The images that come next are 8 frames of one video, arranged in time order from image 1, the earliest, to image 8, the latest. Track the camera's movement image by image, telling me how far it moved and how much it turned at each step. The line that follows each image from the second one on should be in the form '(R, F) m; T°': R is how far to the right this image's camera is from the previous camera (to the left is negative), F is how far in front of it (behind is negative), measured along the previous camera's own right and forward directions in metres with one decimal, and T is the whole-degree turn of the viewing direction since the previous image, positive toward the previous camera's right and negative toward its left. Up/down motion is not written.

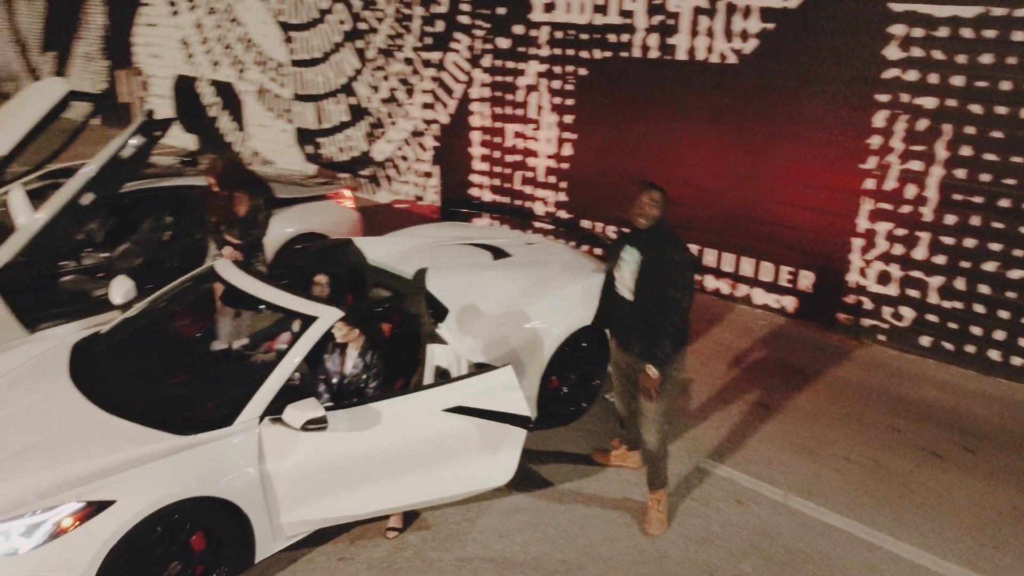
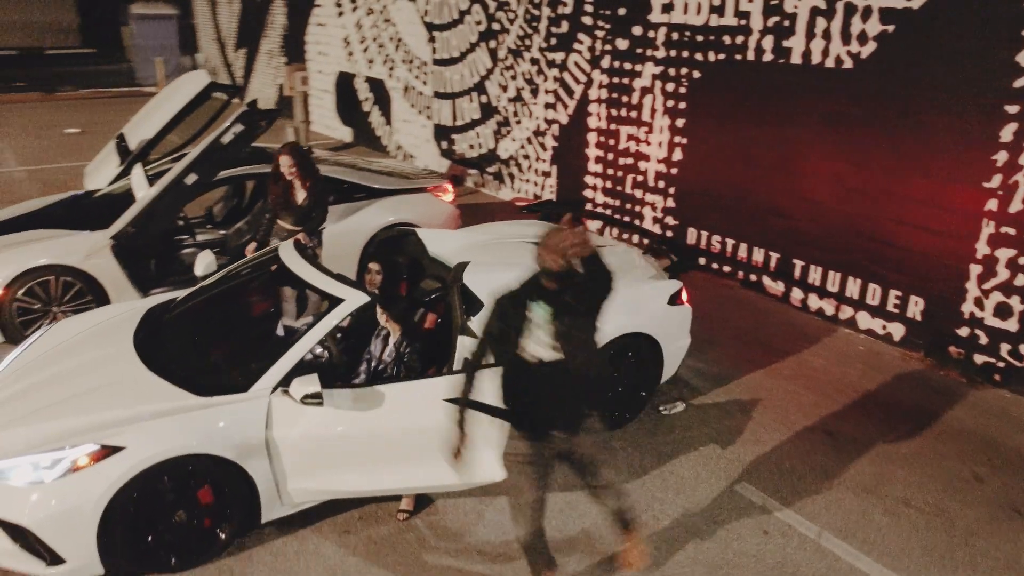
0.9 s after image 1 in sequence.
(+0.8, +0.1) m; -13°
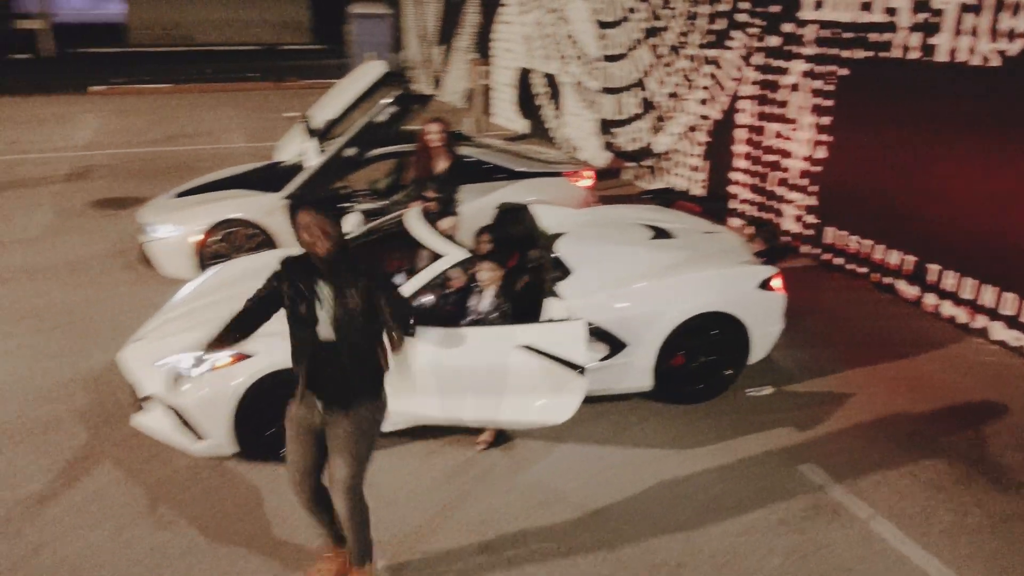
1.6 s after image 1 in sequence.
(+0.7, -0.4) m; -14°
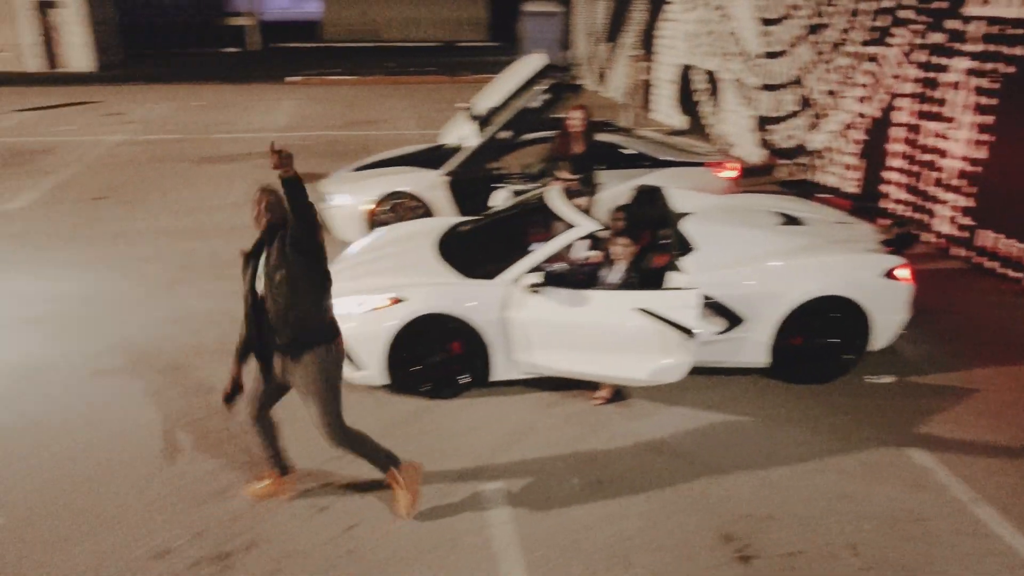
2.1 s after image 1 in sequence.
(+0.2, -0.5) m; -11°
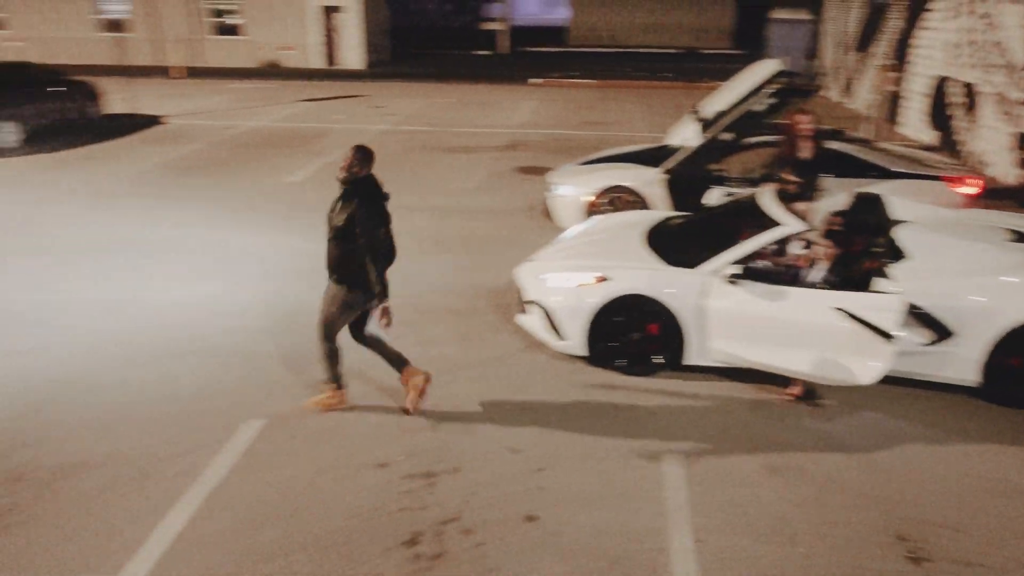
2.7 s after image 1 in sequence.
(+0.2, -0.4) m; -15°
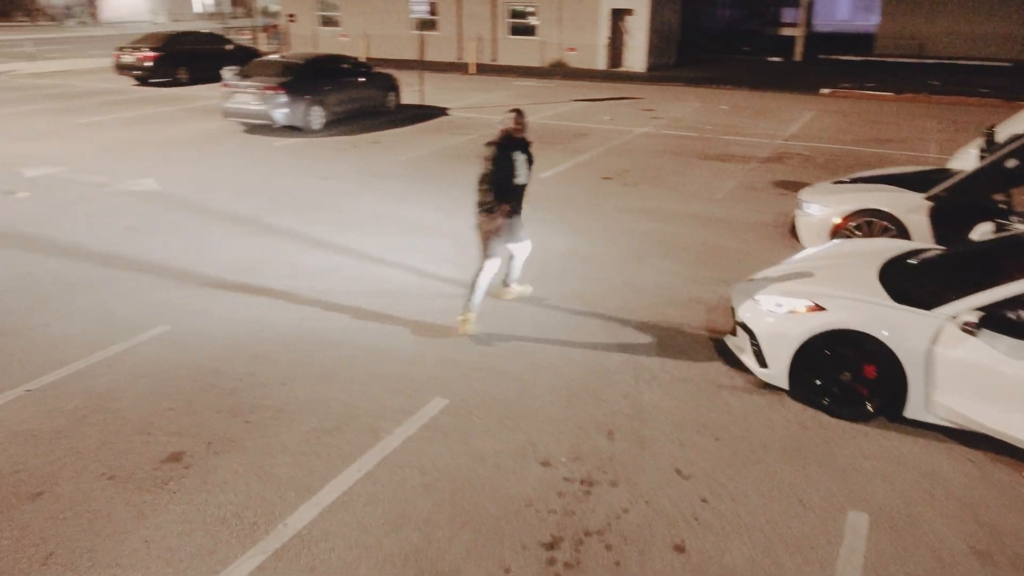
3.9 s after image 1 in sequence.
(+0.5, +0.2) m; -19°
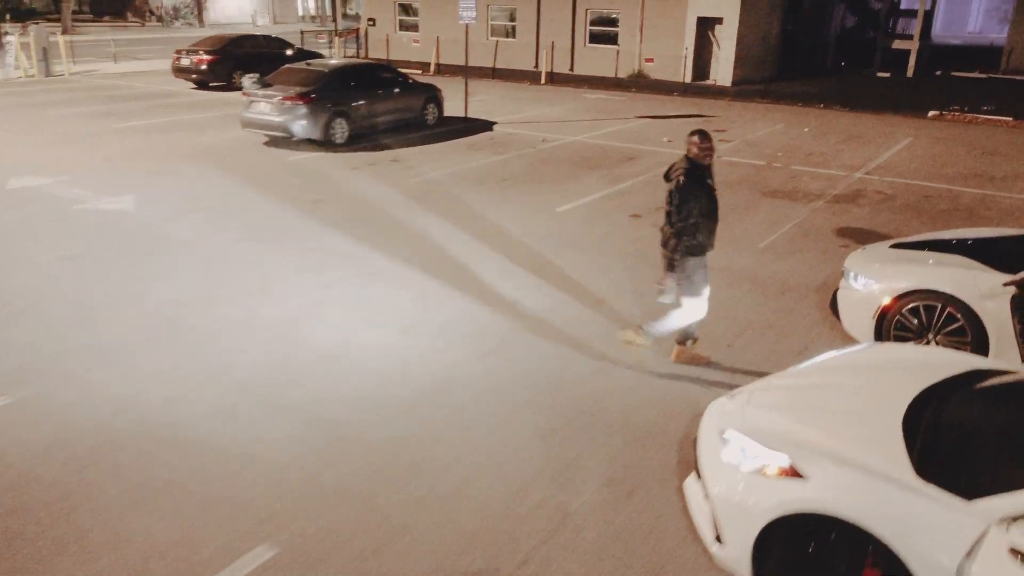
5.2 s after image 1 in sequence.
(+1.2, +1.7) m; -7°
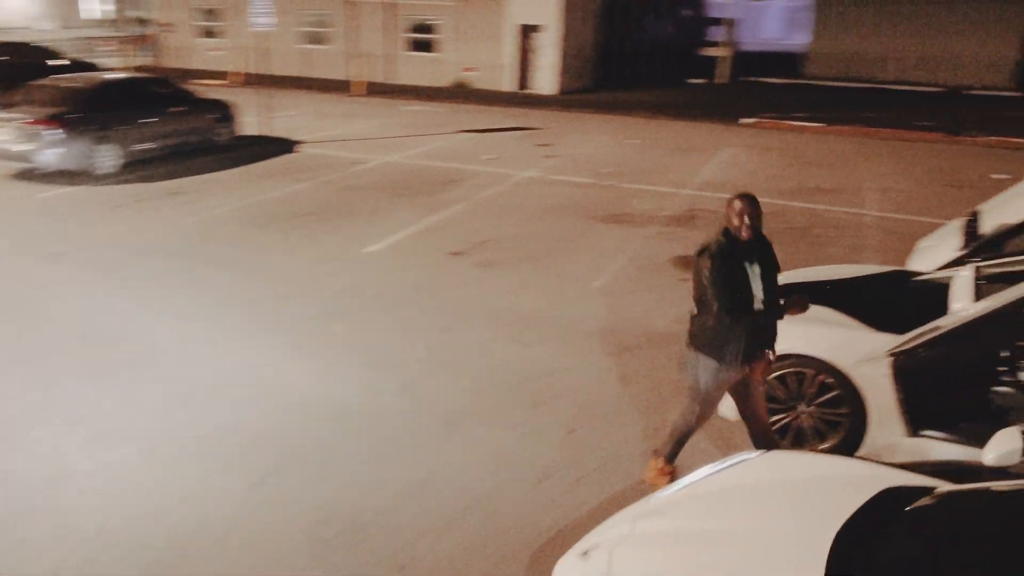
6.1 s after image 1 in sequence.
(+0.4, +1.4) m; +11°
